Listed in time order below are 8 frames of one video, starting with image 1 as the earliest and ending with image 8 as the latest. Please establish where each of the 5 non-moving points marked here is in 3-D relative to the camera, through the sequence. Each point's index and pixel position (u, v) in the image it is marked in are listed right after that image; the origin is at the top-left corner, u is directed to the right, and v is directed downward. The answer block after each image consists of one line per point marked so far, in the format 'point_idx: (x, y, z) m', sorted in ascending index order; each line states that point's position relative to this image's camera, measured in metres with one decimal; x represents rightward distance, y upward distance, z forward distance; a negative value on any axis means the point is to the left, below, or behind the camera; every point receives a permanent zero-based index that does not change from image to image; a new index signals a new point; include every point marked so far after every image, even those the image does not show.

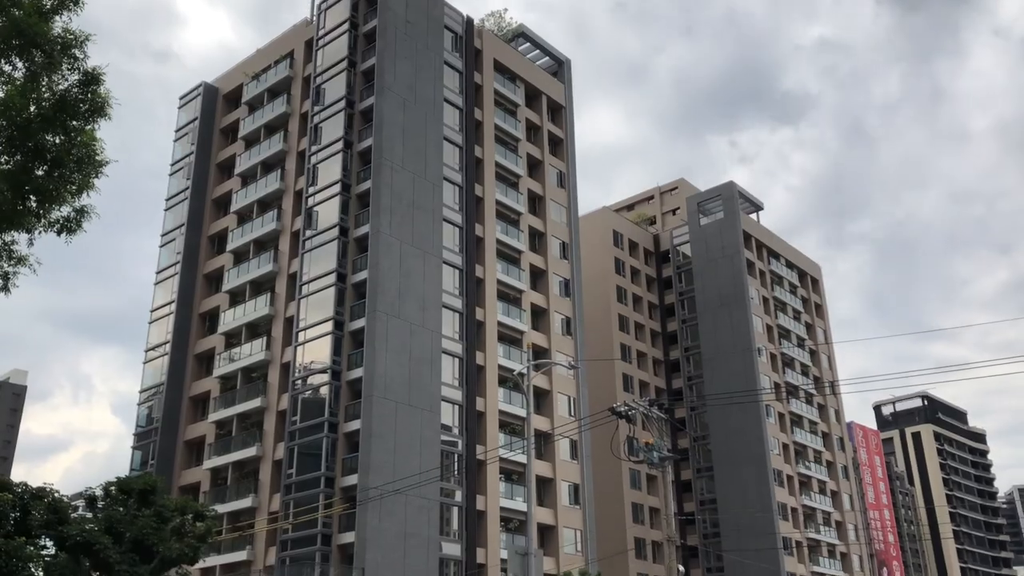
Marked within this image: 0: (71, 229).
0: (-7.8, +1.1, +16.7) m
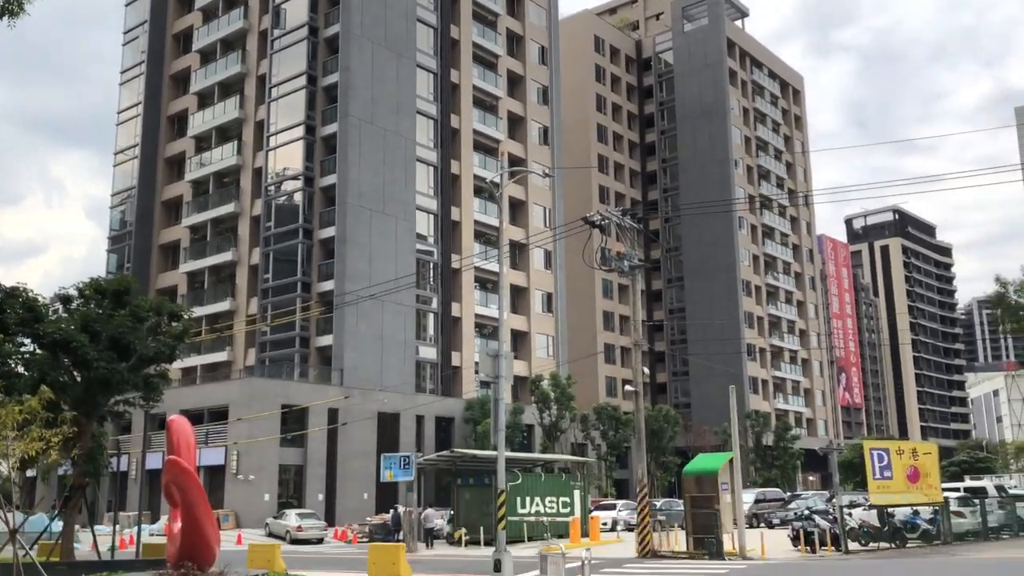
0: (-8.2, +4.5, +15.8) m
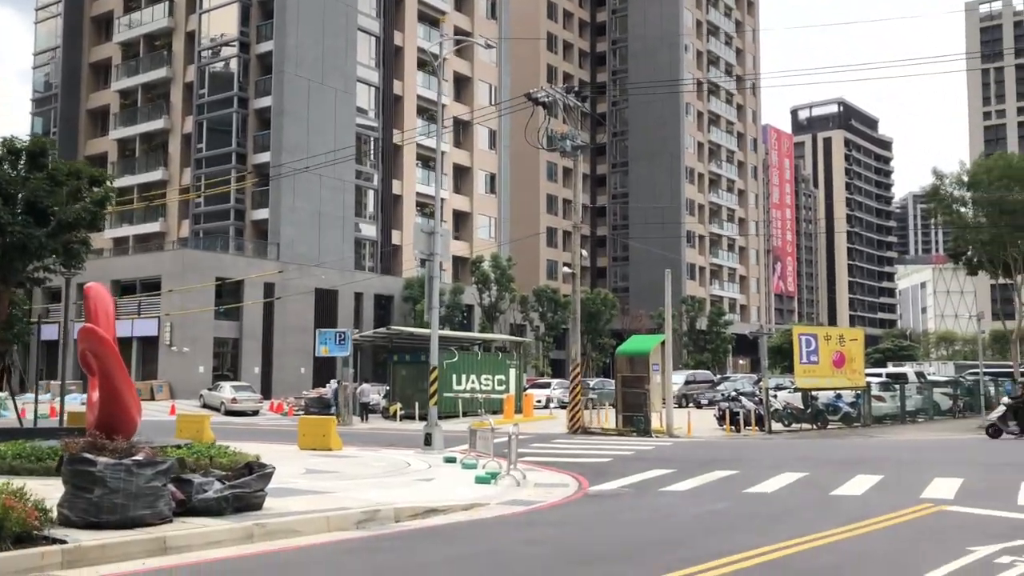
0: (-9.1, +6.8, +14.2) m
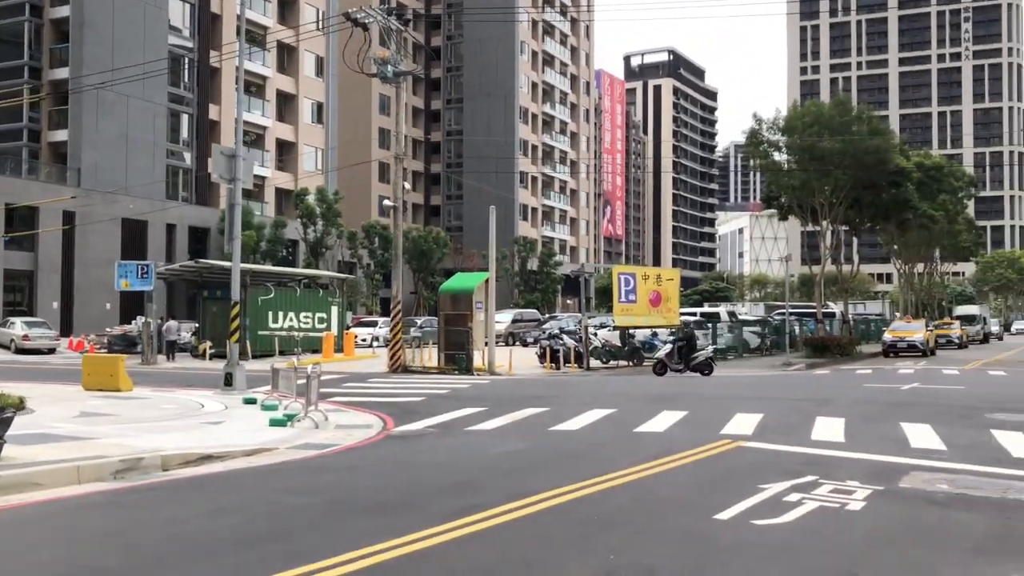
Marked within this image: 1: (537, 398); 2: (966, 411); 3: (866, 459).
0: (-11.7, +7.9, +11.0) m
1: (+0.5, -2.2, +19.1) m
2: (+7.8, -2.1, +16.3) m
3: (+4.1, -2.0, +11.0) m
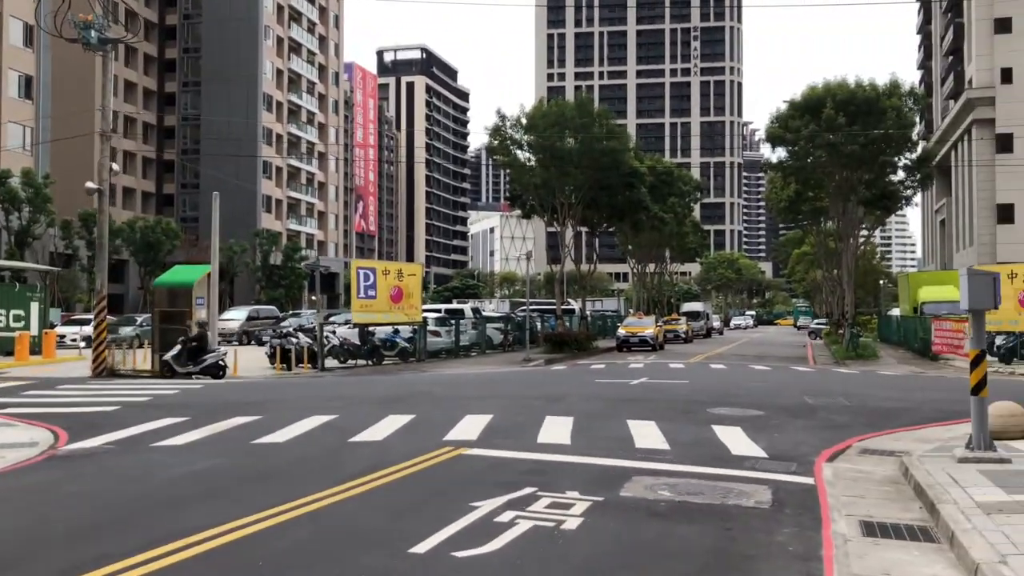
0: (-14.3, +8.0, +6.3) m
1: (-4.7, -2.1, +17.2) m
2: (+3.0, -2.0, +16.3) m
3: (+0.9, -1.9, +10.3) m
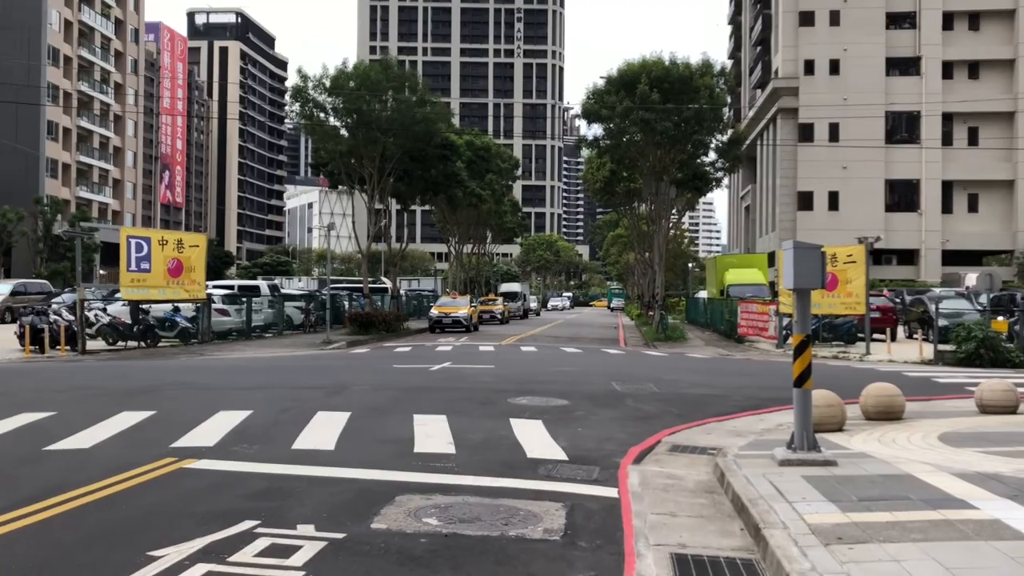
0: (-15.4, +8.4, +1.2) m
1: (-8.1, -1.6, +14.0) m
2: (-0.4, -1.6, +14.5) m
3: (-1.4, -1.6, +8.2) m
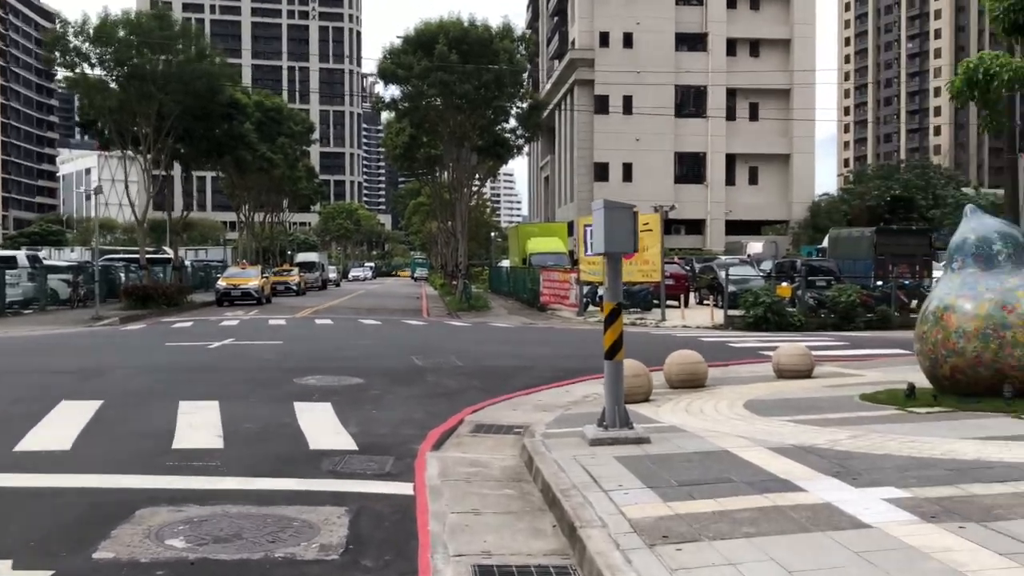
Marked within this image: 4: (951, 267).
0: (-15.4, +8.2, -3.4) m
1: (-10.8, -1.3, +10.9) m
2: (-3.3, -1.2, +13.1) m
3: (-3.0, -1.4, +6.7) m
4: (+4.6, +0.2, +9.9) m
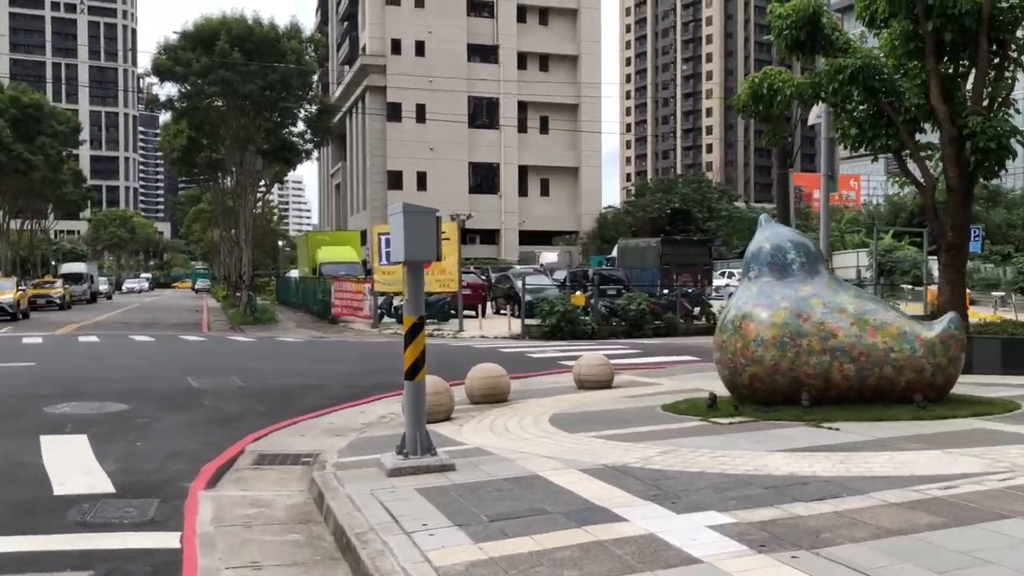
0: (-14.2, +8.1, -7.3) m
1: (-12.7, -1.5, +7.6) m
2: (-5.9, -1.4, +11.3) m
3: (-4.2, -1.5, +5.1) m
4: (+2.5, +0.1, +10.0) m
